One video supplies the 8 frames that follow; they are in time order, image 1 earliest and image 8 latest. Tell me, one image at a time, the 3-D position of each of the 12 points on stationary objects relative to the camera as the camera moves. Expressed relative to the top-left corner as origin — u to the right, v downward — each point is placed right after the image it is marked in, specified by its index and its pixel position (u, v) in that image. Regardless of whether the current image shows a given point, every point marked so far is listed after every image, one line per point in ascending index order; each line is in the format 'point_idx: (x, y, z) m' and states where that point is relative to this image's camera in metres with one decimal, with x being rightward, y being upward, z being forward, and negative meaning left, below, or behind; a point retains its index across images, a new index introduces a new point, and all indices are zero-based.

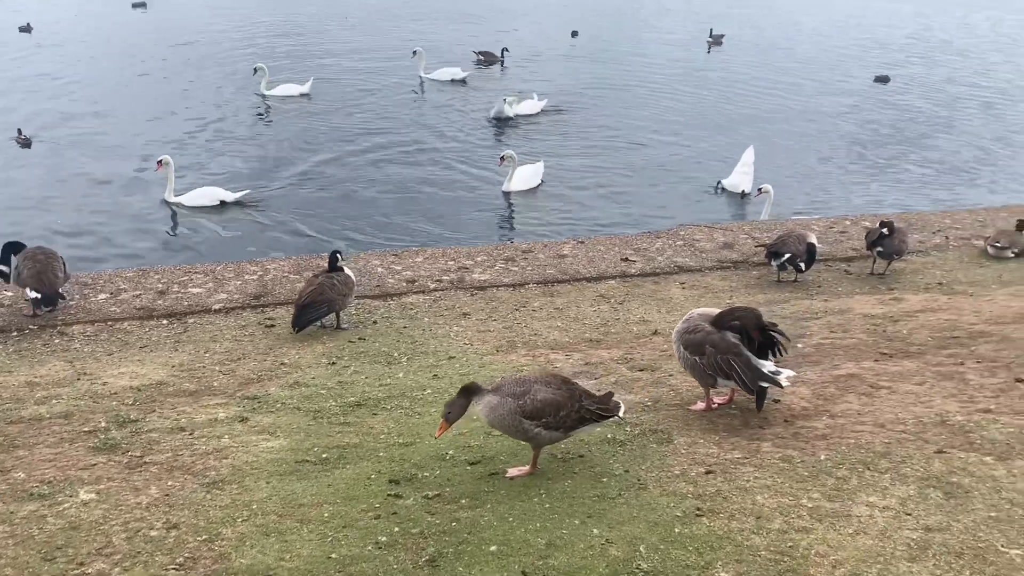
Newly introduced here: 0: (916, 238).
0: (+6.6, +0.8, +14.2) m
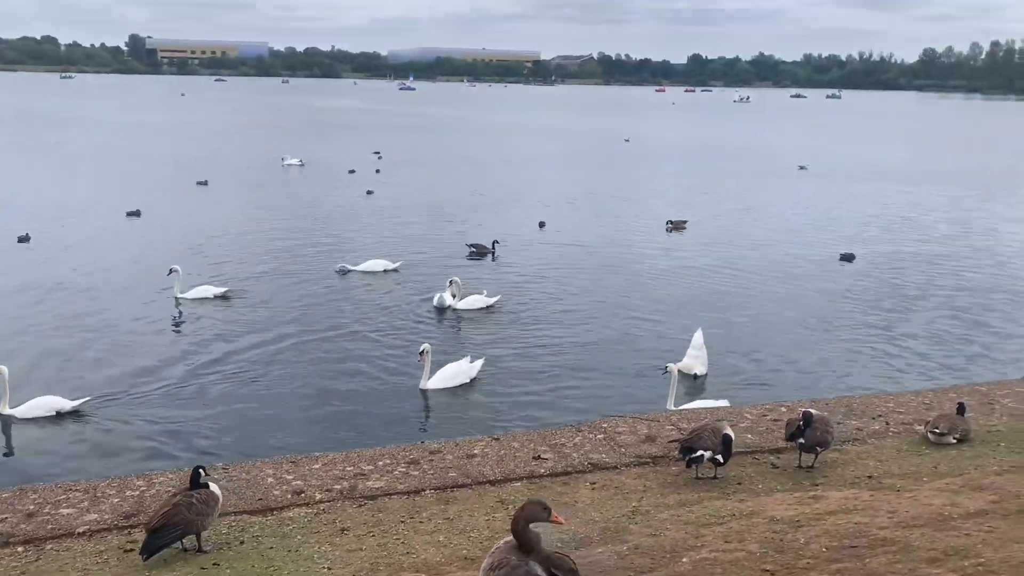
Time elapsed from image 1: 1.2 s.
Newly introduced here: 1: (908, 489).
0: (+5.3, -2.1, +13.4) m
1: (+4.8, -2.4, +10.4) m
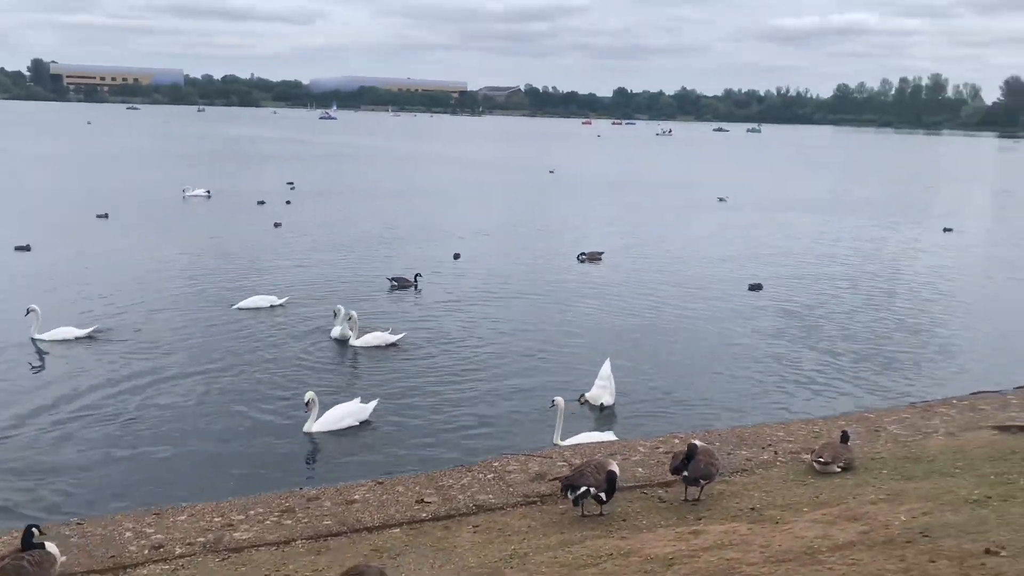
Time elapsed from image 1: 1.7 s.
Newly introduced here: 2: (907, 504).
0: (+3.6, -2.6, +13.3) m
1: (+3.3, -2.8, +10.3) m
2: (+4.7, -2.6, +10.3) m
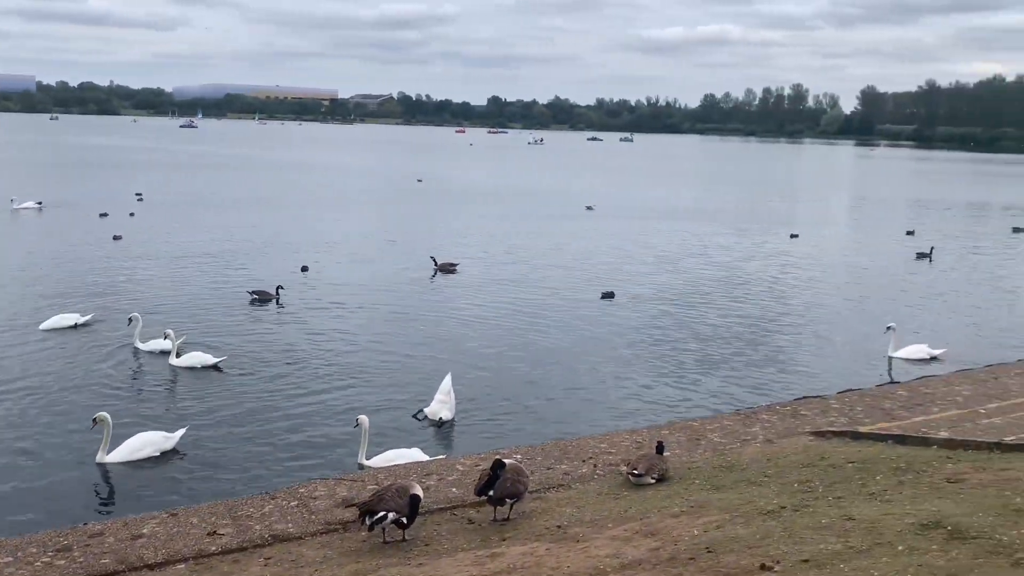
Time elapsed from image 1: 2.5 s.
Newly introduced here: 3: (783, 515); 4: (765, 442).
0: (+0.8, -2.7, +13.0) m
1: (+0.9, -2.9, +10.0) m
2: (+2.3, -2.7, +10.2) m
3: (+3.0, -2.5, +9.6) m
4: (+4.1, -2.5, +14.1) m
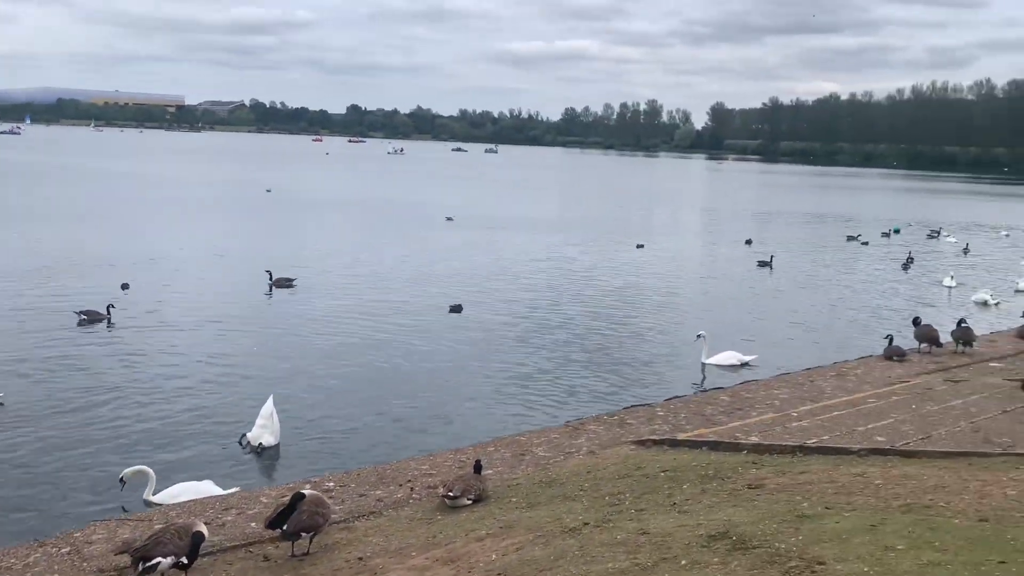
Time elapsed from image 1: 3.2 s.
0: (-1.9, -2.9, +12.4) m
1: (-1.4, -3.1, +9.5) m
2: (0.0, -2.9, +9.9) m
3: (+0.8, -2.6, +9.4) m
4: (+1.2, -2.7, +14.0) m
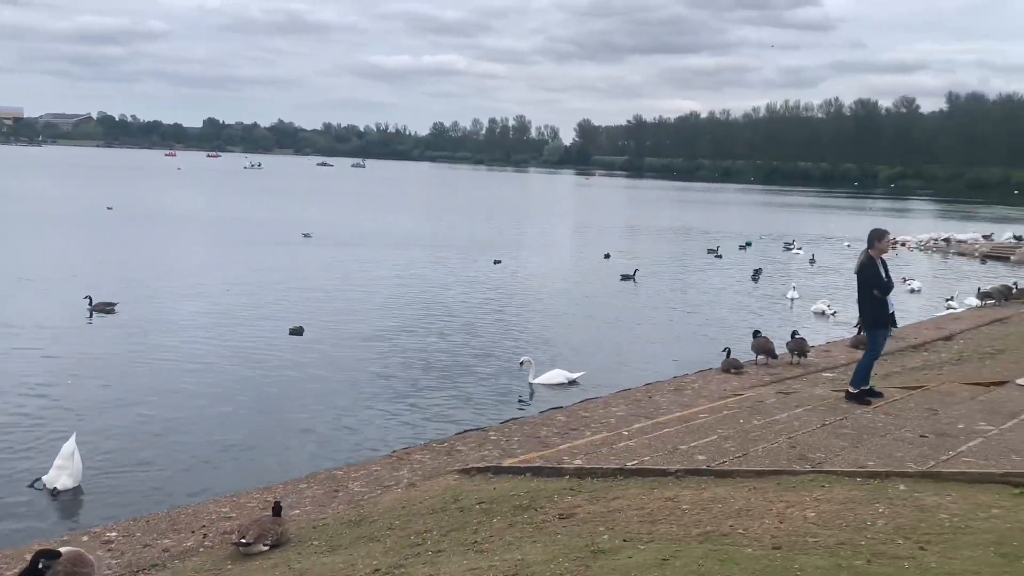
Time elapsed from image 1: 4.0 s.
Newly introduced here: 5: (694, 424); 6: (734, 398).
0: (-4.5, -3.3, +11.1) m
1: (-3.5, -3.4, +8.3) m
2: (-2.2, -3.1, +8.8) m
3: (-1.4, -2.9, +8.5) m
4: (-1.6, -3.0, +13.1) m
5: (+3.2, -2.4, +15.1) m
6: (+4.5, -2.2, +17.7) m
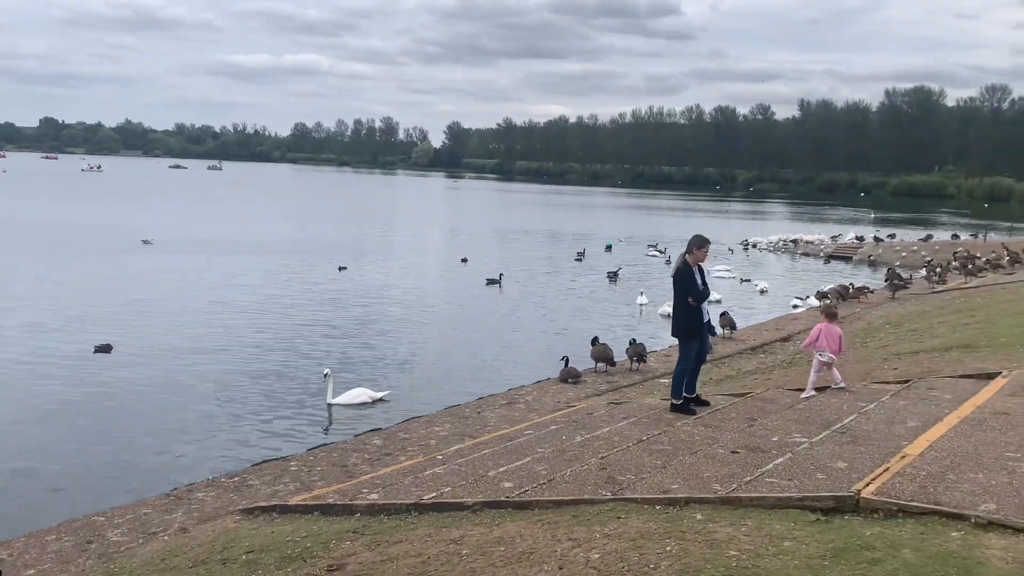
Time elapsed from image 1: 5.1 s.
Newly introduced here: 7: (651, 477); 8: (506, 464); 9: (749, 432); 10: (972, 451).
0: (-6.9, -3.5, +9.2) m
1: (-5.6, -3.6, +6.5) m
2: (-4.4, -3.3, +7.2) m
3: (-3.5, -3.1, +7.0) m
4: (-4.4, -3.2, +11.5) m
5: (0.0, -2.5, +14.2) m
6: (+1.0, -2.4, +16.9) m
7: (+1.6, -2.2, +10.2) m
8: (-0.1, -2.5, +12.4) m
9: (+3.3, -2.0, +11.9) m
10: (+4.9, -1.7, +9.2) m
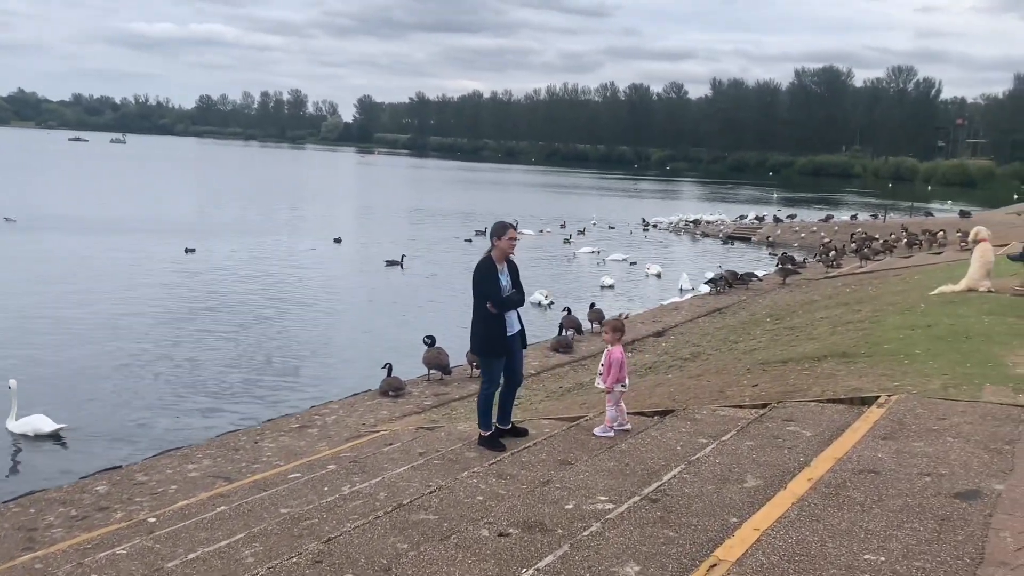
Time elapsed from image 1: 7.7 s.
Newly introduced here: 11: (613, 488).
0: (-9.6, -3.7, +5.2) m
1: (-8.0, -3.8, +2.6) m
2: (-6.9, -3.5, +3.5) m
3: (-6.0, -3.3, +3.3) m
4: (-7.2, -3.3, +7.8) m
5: (-3.1, -2.6, +10.8) m
6: (-2.4, -2.4, +13.6) m
7: (-1.2, -2.4, +6.9) m
8: (-3.1, -2.6, +9.0) m
9: (+0.3, -2.1, +8.8) m
10: (+2.2, -1.9, +6.2) m
11: (+1.0, -2.0, +8.7) m
